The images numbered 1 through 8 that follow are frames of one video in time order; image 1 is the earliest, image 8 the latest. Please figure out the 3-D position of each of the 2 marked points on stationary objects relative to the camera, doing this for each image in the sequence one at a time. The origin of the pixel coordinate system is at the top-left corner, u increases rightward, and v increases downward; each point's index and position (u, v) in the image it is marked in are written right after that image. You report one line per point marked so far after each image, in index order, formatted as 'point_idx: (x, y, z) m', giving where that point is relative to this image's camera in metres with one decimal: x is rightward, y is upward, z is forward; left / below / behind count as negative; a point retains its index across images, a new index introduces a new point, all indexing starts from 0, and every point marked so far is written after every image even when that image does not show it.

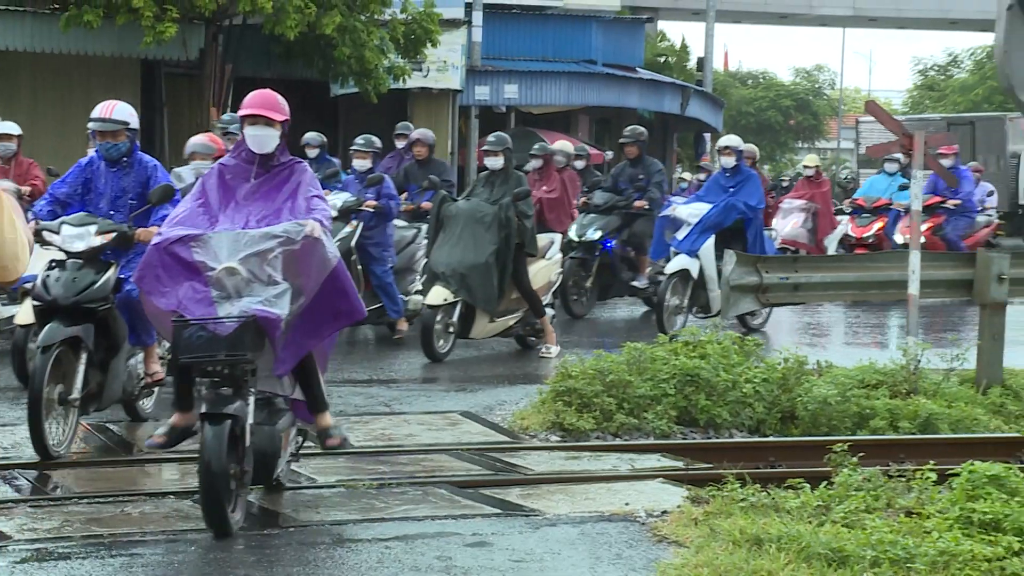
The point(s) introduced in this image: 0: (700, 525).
0: (+1.1, -1.4, +4.9) m
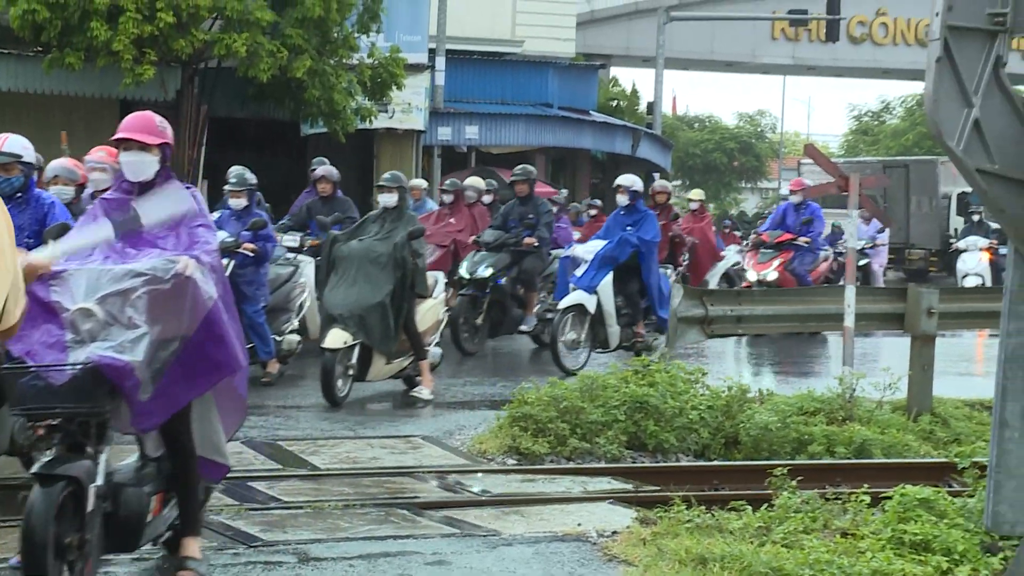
0: (+0.9, -1.7, +5.2) m
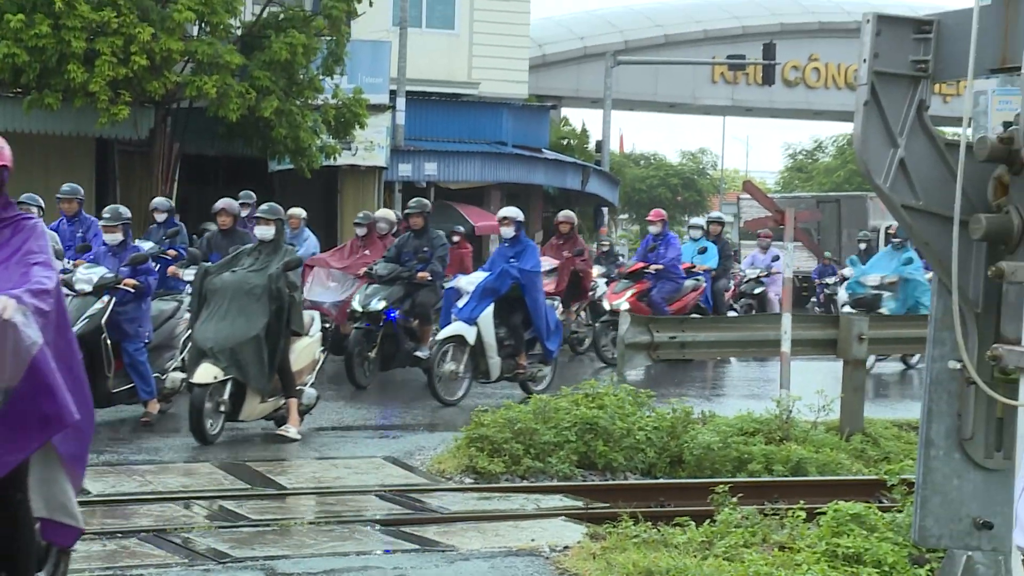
0: (+0.6, -1.8, +5.5) m
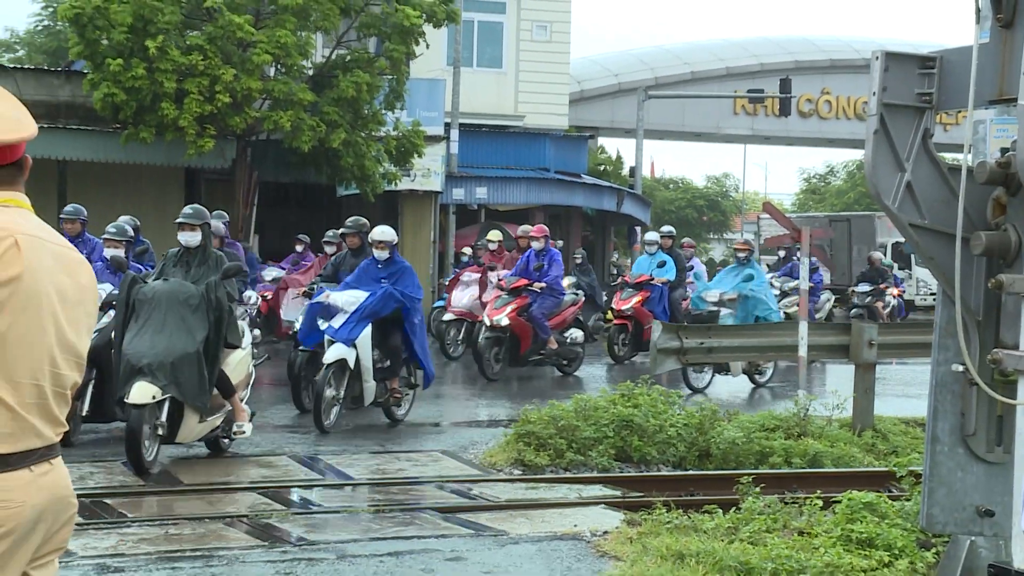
0: (+0.9, -1.9, +6.2) m
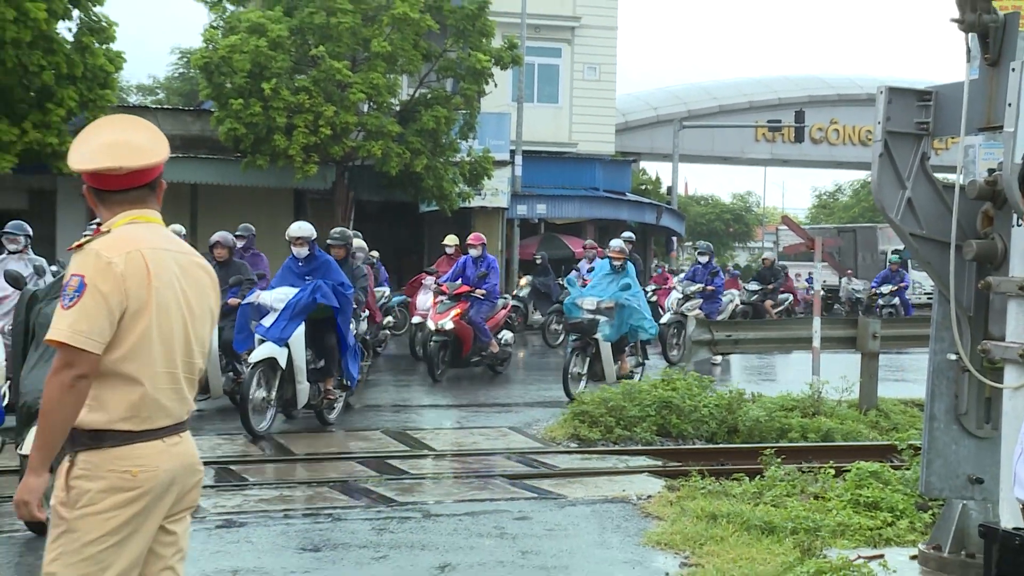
0: (+1.4, -1.9, +7.3) m
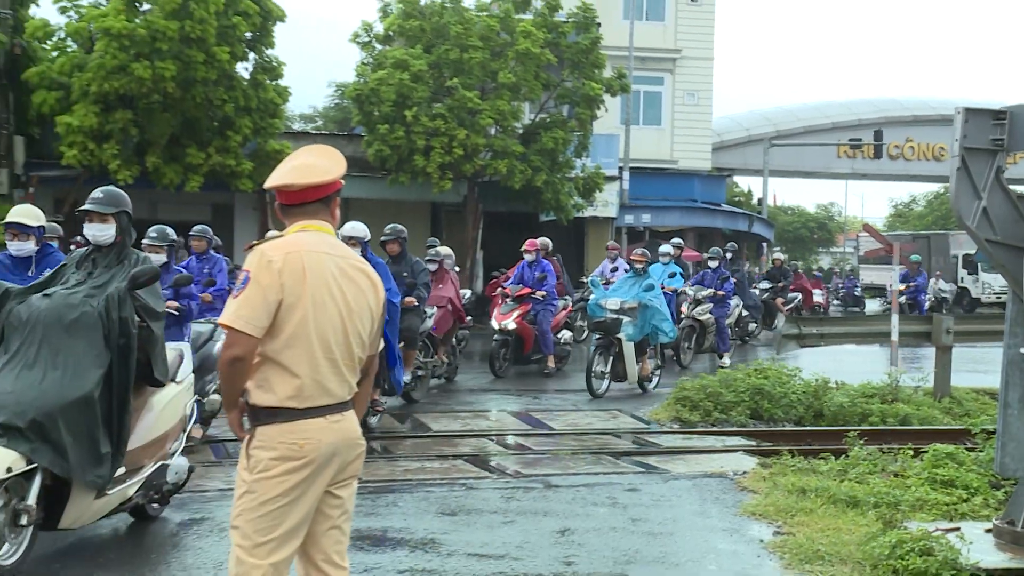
0: (+2.6, -1.9, +8.3) m
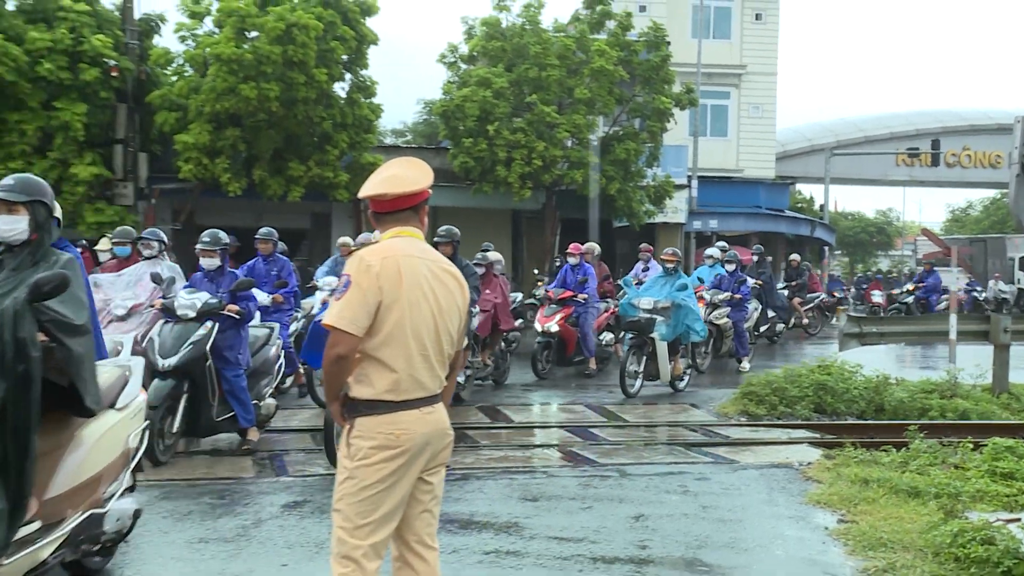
0: (+3.4, -1.9, +8.8) m
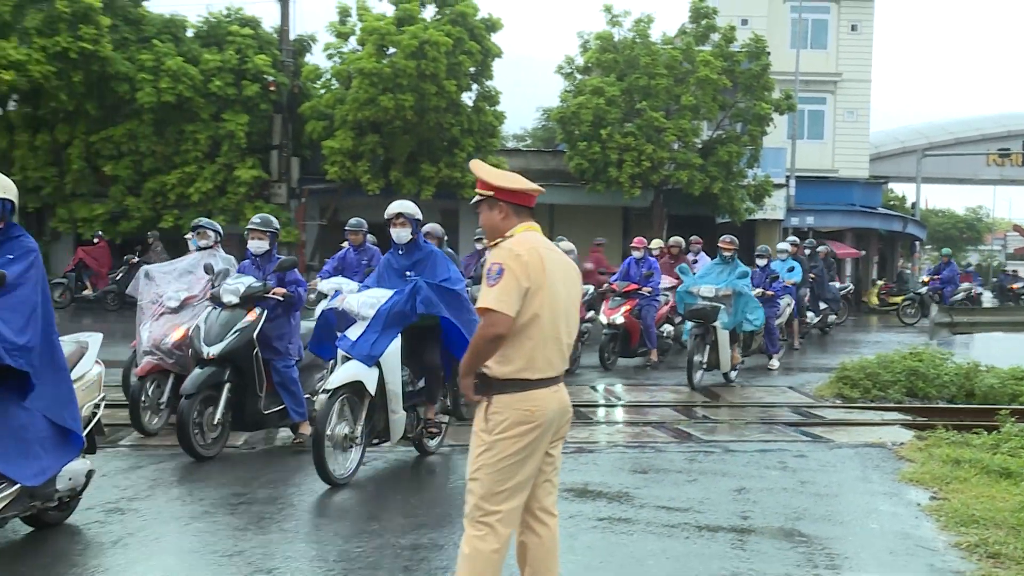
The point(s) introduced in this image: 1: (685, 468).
0: (+4.8, -1.8, +9.4) m
1: (+2.0, -2.0, +9.3) m
